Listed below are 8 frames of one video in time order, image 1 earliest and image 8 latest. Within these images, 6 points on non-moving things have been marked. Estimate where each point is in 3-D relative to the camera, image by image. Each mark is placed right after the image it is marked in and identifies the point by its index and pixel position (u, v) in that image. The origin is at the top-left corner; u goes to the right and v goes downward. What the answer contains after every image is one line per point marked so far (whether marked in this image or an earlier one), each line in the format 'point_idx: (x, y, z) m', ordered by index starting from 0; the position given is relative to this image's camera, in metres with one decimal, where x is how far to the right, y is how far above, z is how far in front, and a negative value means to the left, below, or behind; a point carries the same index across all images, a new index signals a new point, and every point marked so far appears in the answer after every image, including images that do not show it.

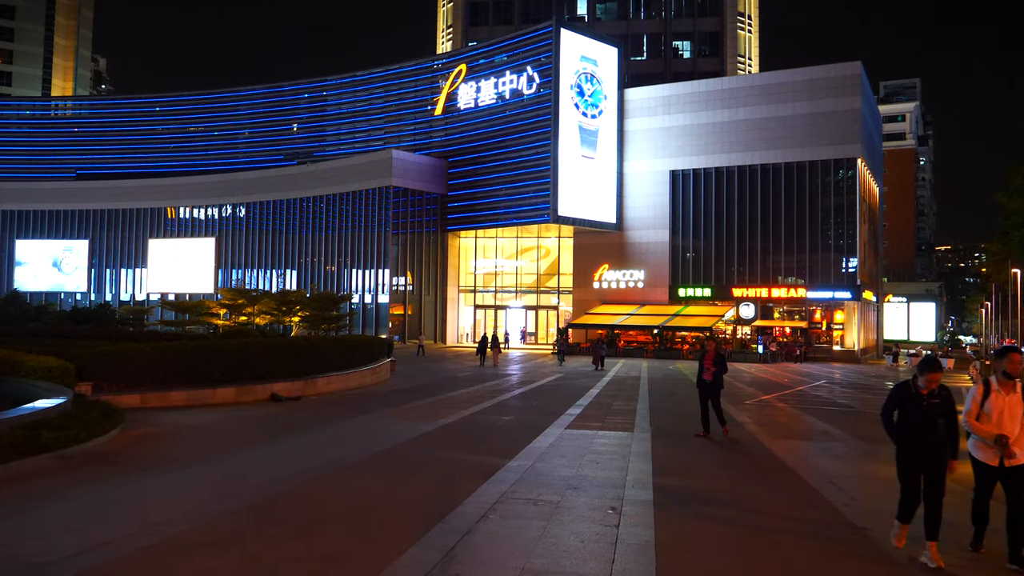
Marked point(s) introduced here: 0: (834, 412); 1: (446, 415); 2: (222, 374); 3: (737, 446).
0: (+8.1, -3.2, +18.9) m
1: (-1.4, -2.8, +16.1) m
2: (-6.7, -2.0, +16.8) m
3: (+3.5, -2.7, +12.0) m
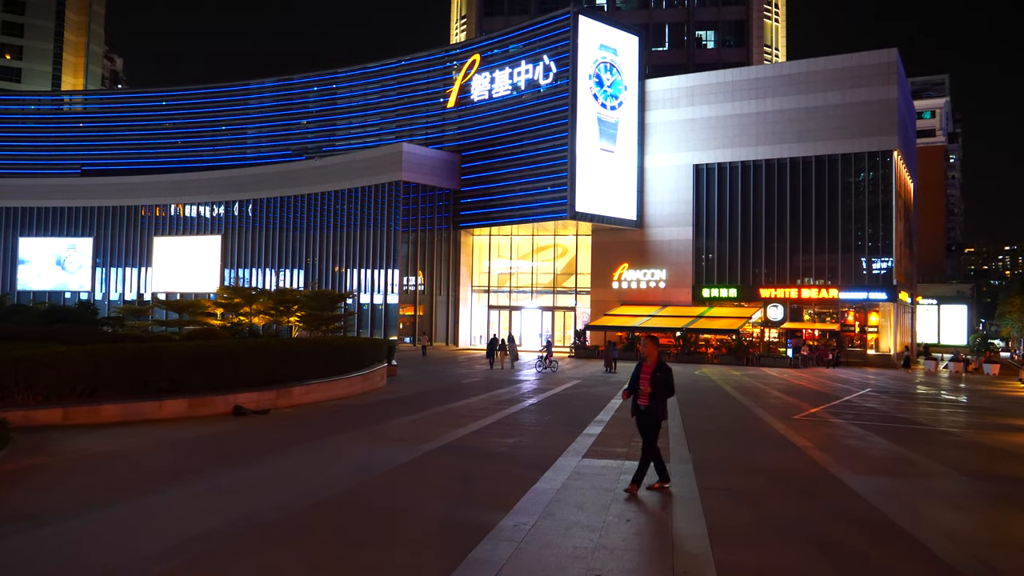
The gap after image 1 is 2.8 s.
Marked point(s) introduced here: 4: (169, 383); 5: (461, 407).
0: (+8.3, -3.1, +16.0) m
1: (-1.3, -2.6, +13.4) m
2: (-6.6, -1.8, +14.2) m
3: (+3.5, -2.6, +9.2) m
4: (-6.6, -1.9, +14.3) m
5: (-1.3, -3.0, +18.7) m
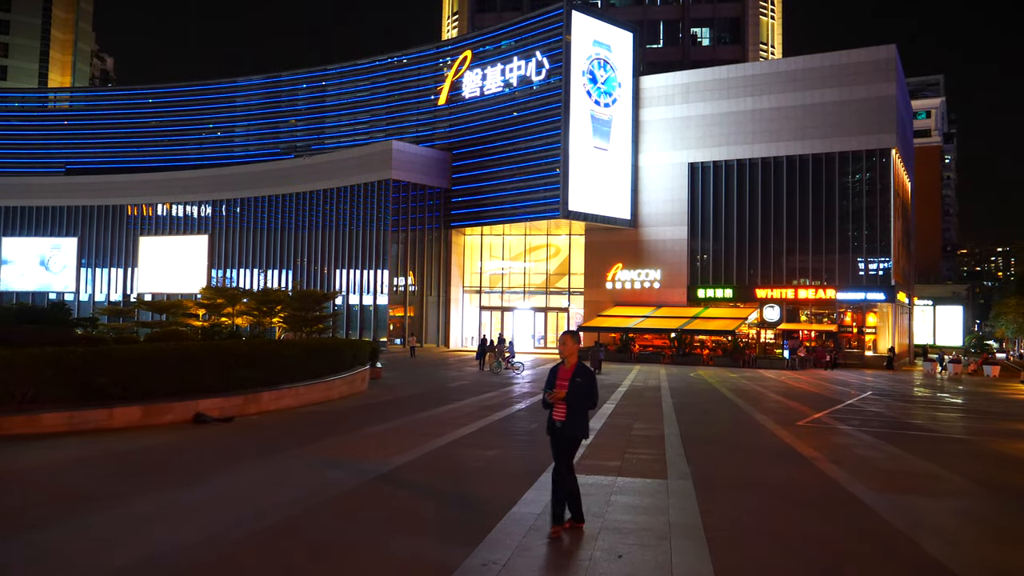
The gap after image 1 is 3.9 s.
0: (+8.0, -3.0, +15.0) m
1: (-1.6, -2.6, +12.3) m
2: (-6.9, -1.8, +13.1) m
3: (+3.3, -2.6, +8.2) m
4: (-6.9, -1.8, +13.1) m
5: (-1.7, -3.0, +17.7) m
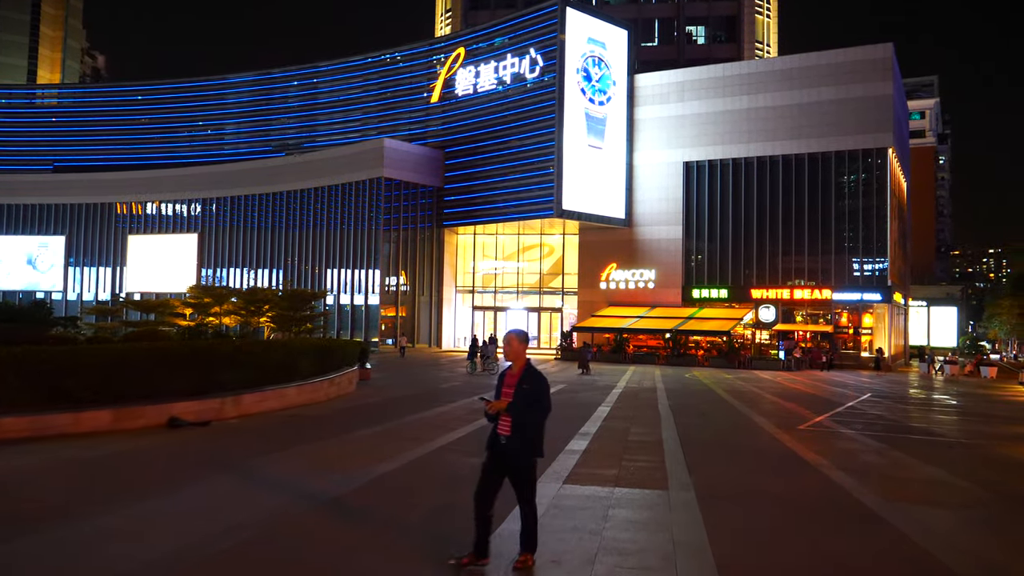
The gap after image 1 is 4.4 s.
0: (+7.8, -3.0, +14.4) m
1: (-1.7, -2.6, +11.7) m
2: (-7.0, -1.7, +12.5) m
3: (+3.2, -2.5, +7.6) m
4: (-7.1, -1.8, +12.5) m
5: (-1.8, -2.9, +17.0) m
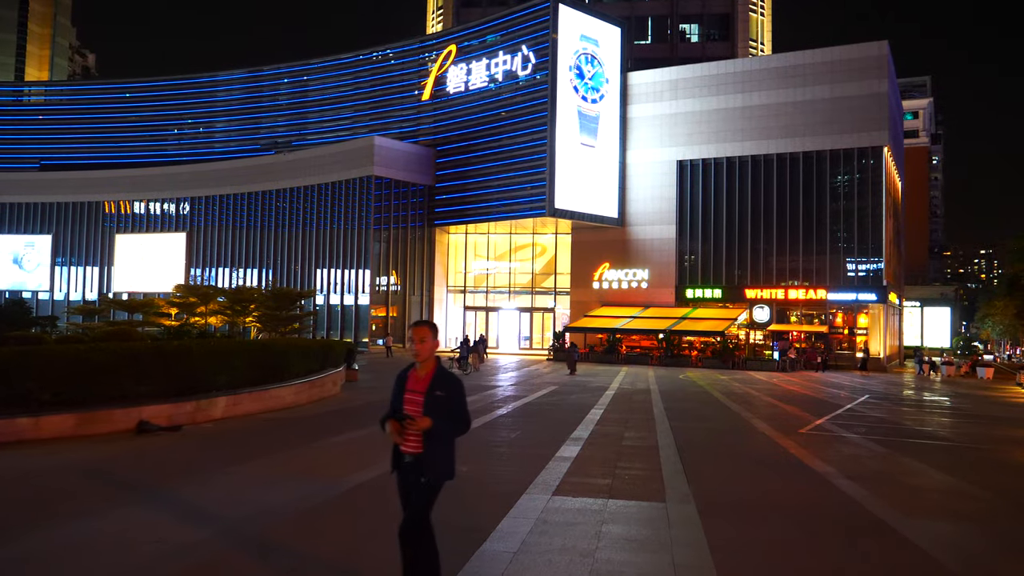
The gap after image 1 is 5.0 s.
0: (+7.6, -3.0, +13.9) m
1: (-1.9, -2.5, +11.0) m
2: (-7.2, -1.7, +11.8) m
3: (+3.0, -2.5, +7.0) m
4: (-7.2, -1.7, +11.8) m
5: (-2.1, -2.9, +16.4) m
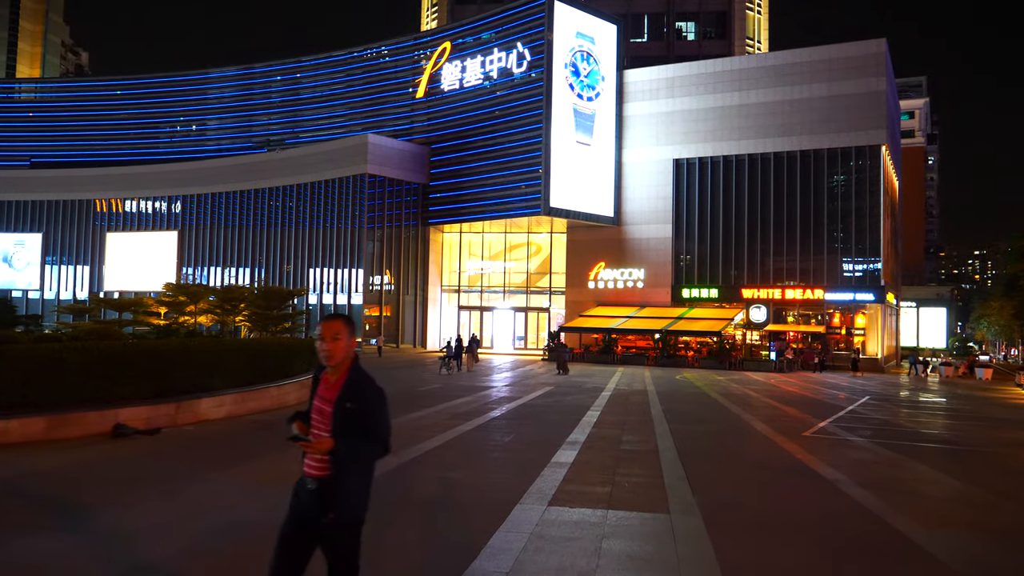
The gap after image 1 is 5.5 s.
0: (+7.5, -2.9, +13.4) m
1: (-2.0, -2.5, +10.5) m
2: (-7.3, -1.7, +11.2) m
3: (+3.0, -2.4, +6.5) m
4: (-7.3, -1.7, +11.2) m
5: (-2.2, -2.8, +15.9) m
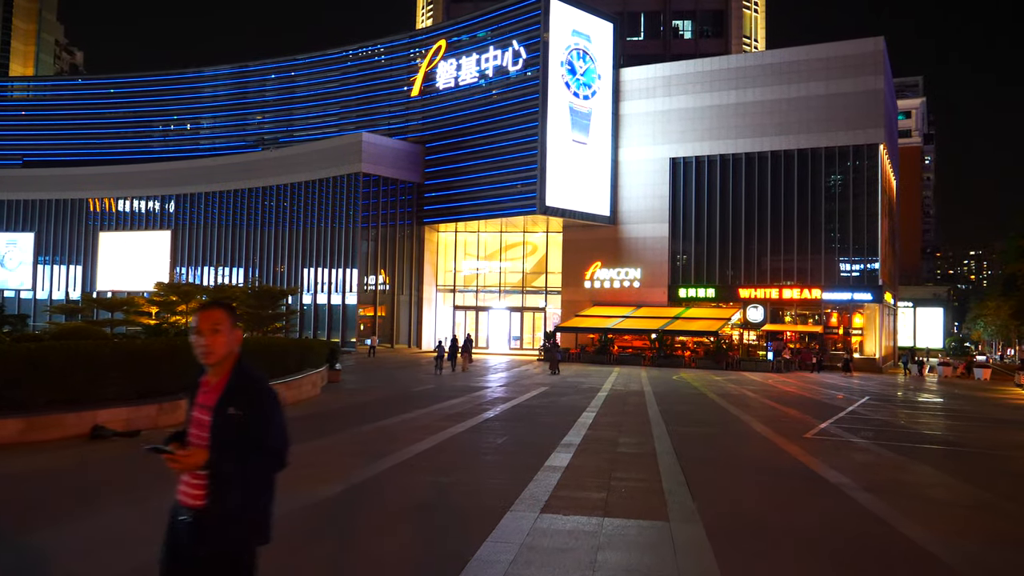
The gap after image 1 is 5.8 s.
0: (+7.4, -2.9, +13.1) m
1: (-2.1, -2.4, +10.1) m
2: (-7.4, -1.6, +10.8) m
3: (+2.9, -2.4, +6.2) m
4: (-7.4, -1.6, +10.8) m
5: (-2.3, -2.8, +15.5) m
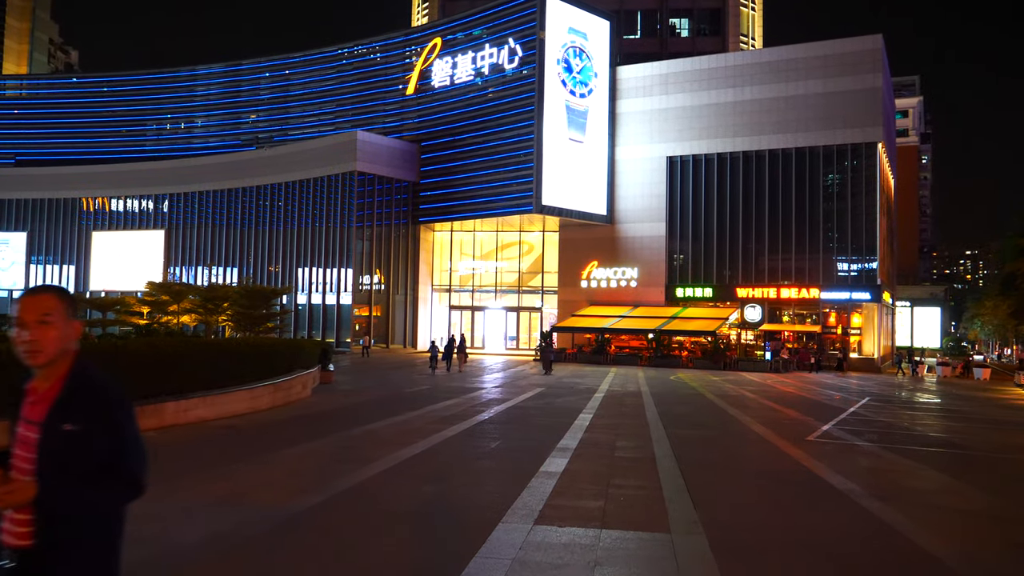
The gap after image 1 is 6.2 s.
0: (+7.3, -2.9, +12.7) m
1: (-2.2, -2.4, +9.7) m
2: (-7.5, -1.6, +10.4) m
3: (+2.8, -2.4, +5.8) m
4: (-7.5, -1.6, +10.4) m
5: (-2.4, -2.8, +15.0) m
